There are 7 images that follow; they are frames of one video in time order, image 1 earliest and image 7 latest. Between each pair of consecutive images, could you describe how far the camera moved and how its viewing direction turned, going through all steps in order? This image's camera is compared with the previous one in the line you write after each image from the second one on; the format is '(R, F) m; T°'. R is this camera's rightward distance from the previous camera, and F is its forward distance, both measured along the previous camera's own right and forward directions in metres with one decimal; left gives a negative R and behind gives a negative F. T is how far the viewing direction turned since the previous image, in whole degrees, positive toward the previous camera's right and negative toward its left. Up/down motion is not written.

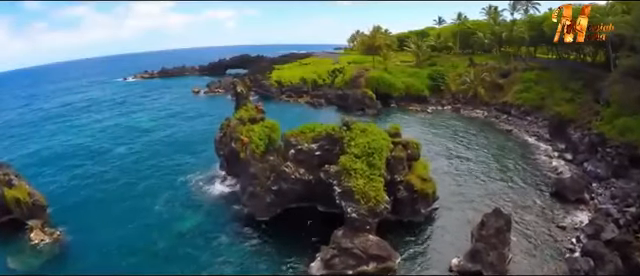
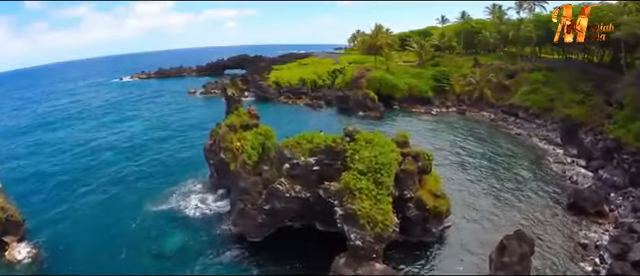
(+0.1, +3.7) m; 0°
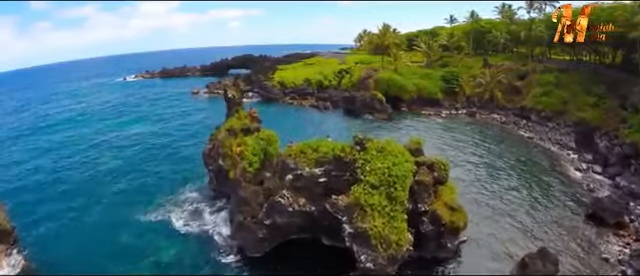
(-0.1, +2.4) m; -1°
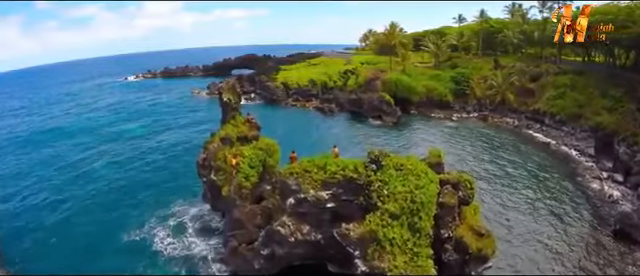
(-0.1, +3.6) m; 0°
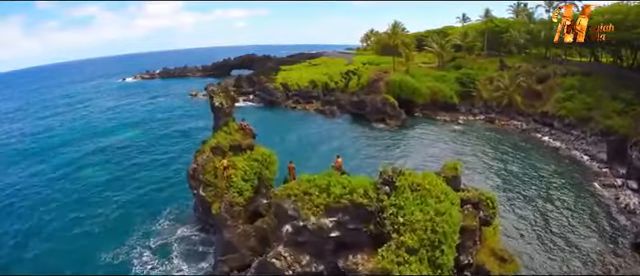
(-0.1, +2.8) m; 0°
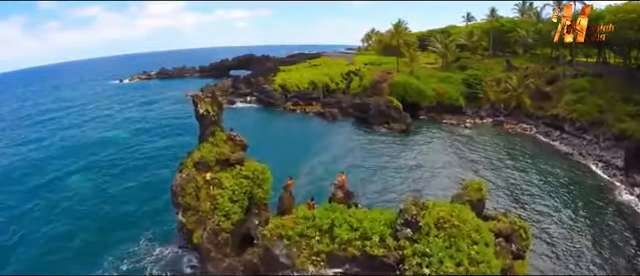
(0.0, +3.4) m; 0°
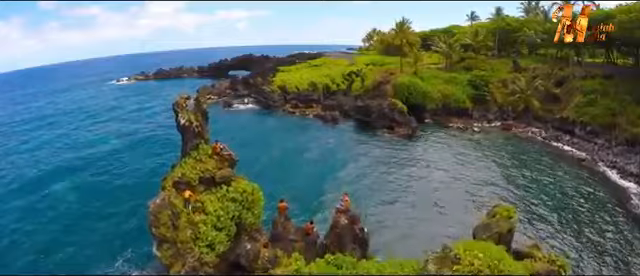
(0.0, +3.1) m; 0°
